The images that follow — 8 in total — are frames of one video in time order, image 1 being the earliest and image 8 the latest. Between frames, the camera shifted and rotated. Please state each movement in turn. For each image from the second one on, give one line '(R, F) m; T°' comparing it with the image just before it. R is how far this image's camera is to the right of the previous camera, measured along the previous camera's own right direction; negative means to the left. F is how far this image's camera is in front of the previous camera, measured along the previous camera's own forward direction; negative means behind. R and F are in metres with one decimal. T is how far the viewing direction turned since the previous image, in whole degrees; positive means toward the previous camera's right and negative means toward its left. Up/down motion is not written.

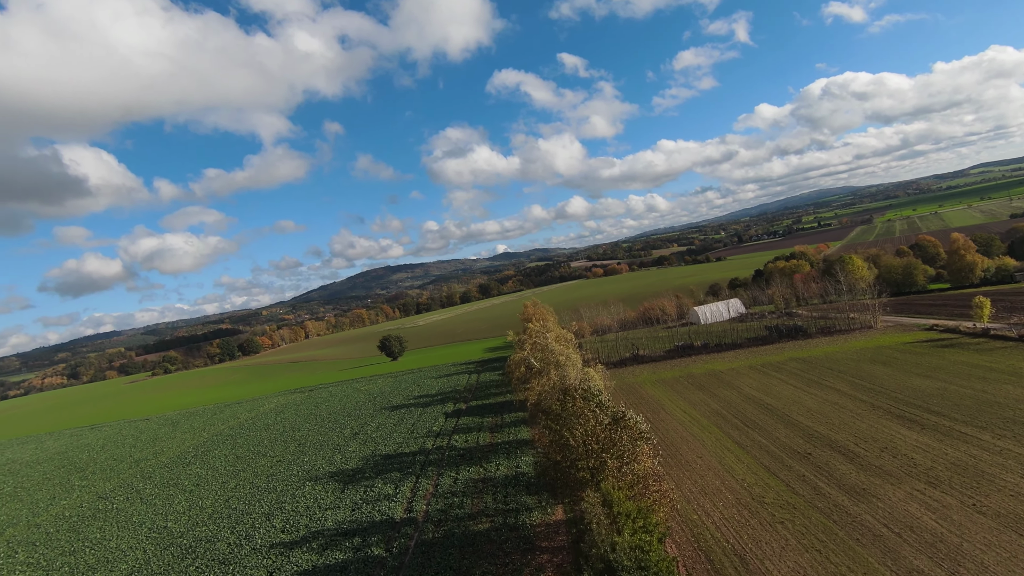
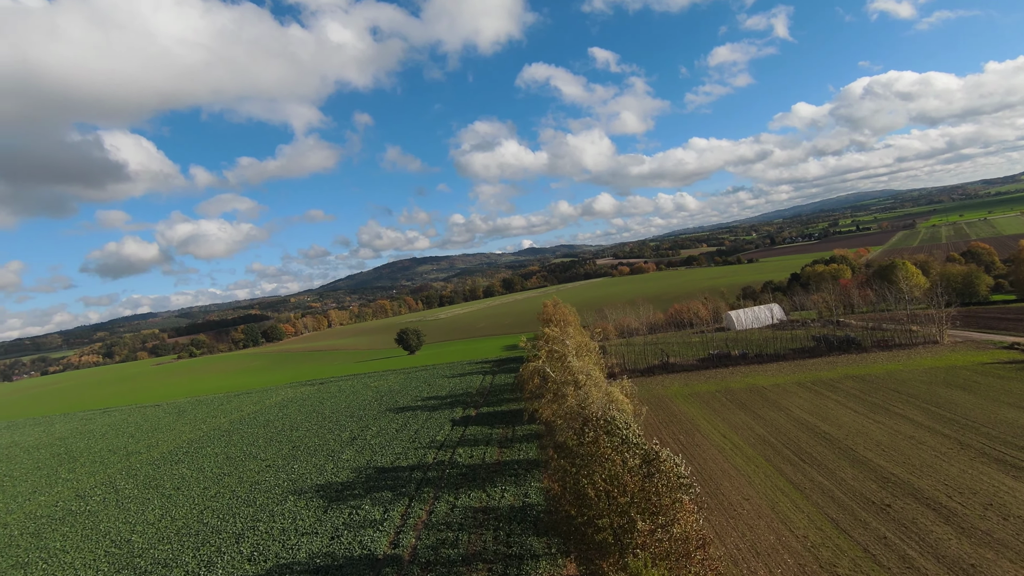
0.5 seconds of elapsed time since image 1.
(+0.4, +3.8) m; -3°
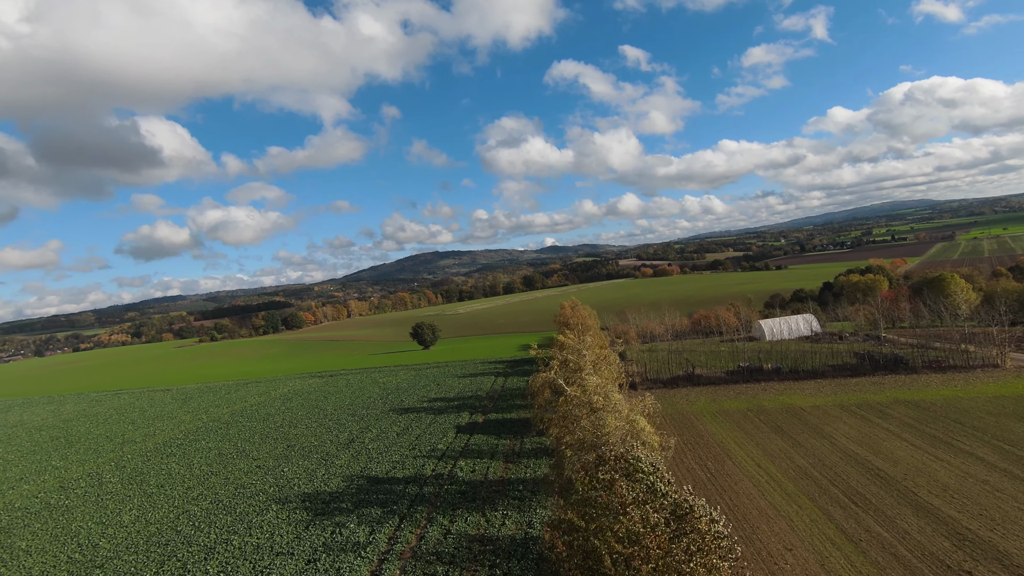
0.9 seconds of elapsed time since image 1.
(+0.3, +2.7) m; -2°
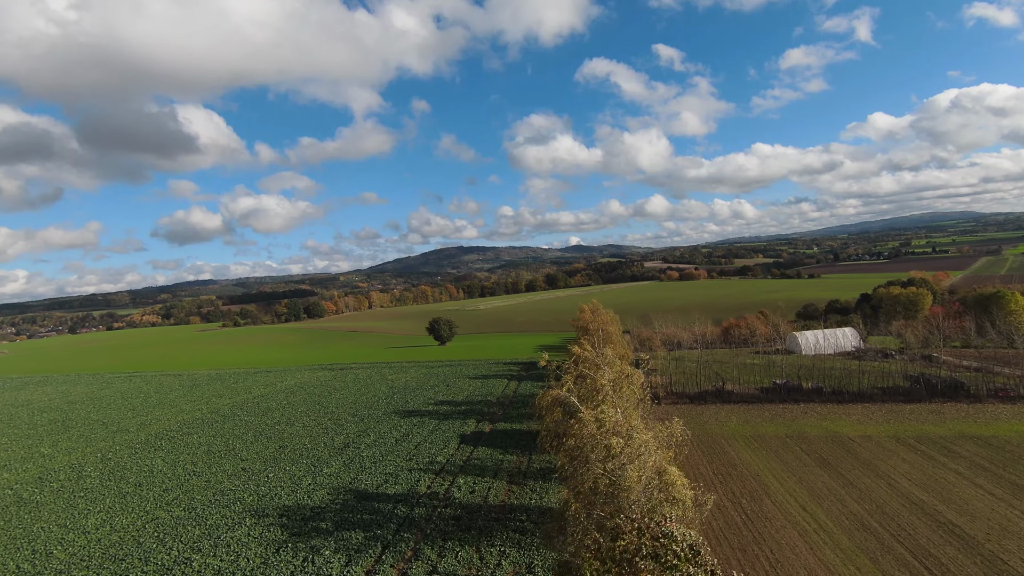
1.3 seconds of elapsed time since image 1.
(+0.4, +2.9) m; -3°
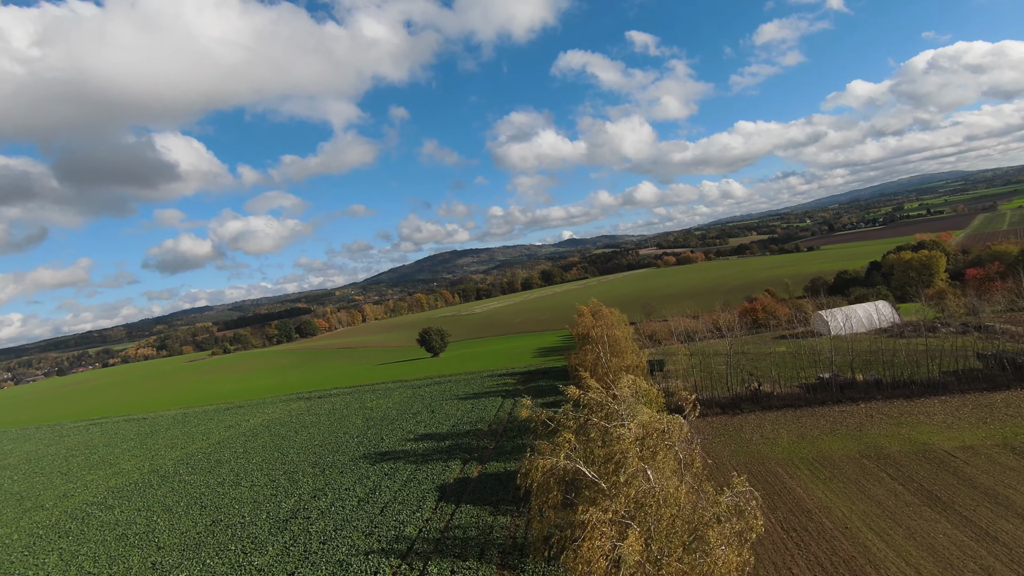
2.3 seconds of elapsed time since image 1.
(+1.0, +6.6) m; 0°
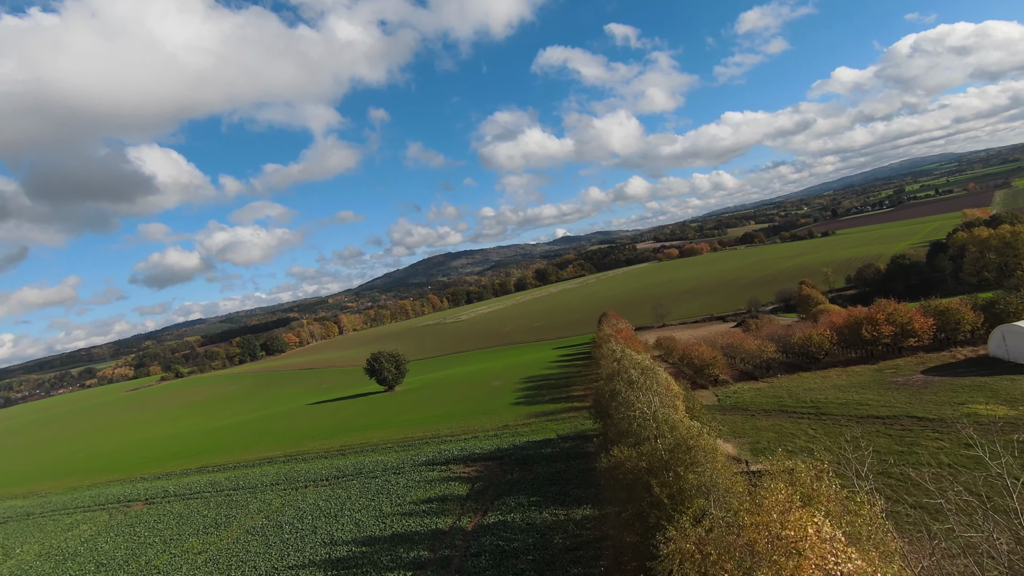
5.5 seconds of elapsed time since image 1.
(+2.7, +24.2) m; +1°
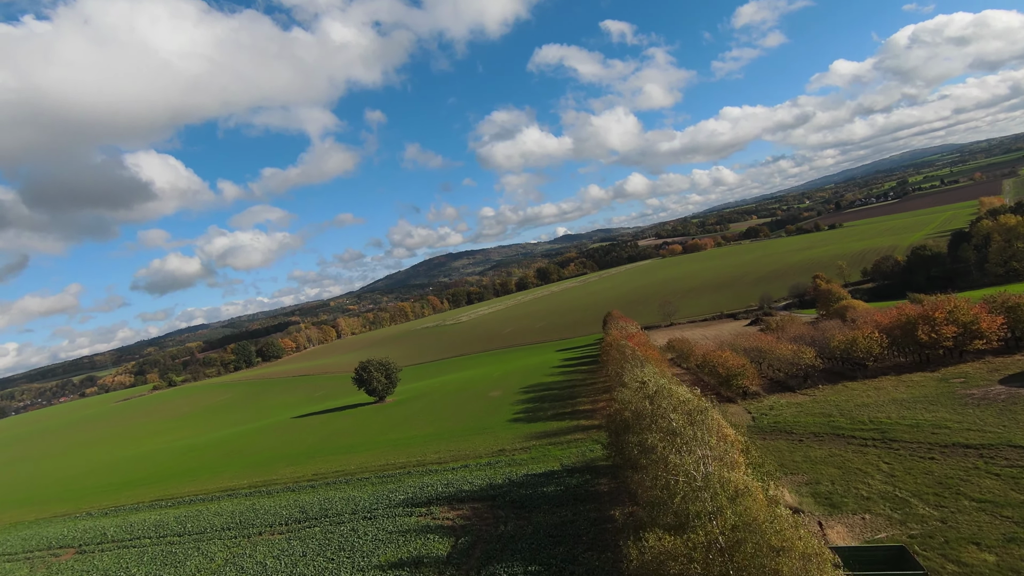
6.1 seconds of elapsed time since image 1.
(+0.5, +5.3) m; 0°
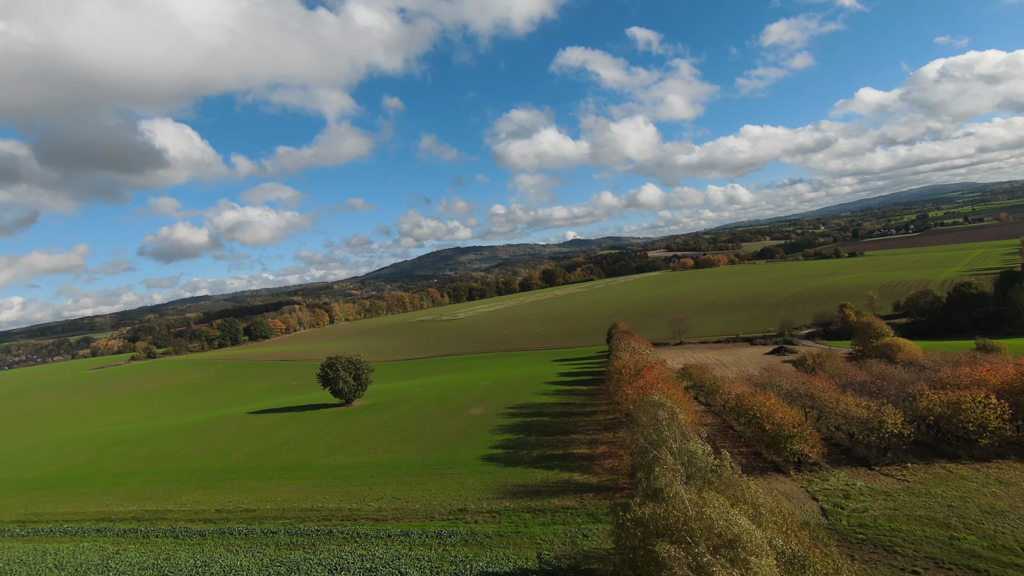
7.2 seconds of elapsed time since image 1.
(+0.9, +8.7) m; 0°
